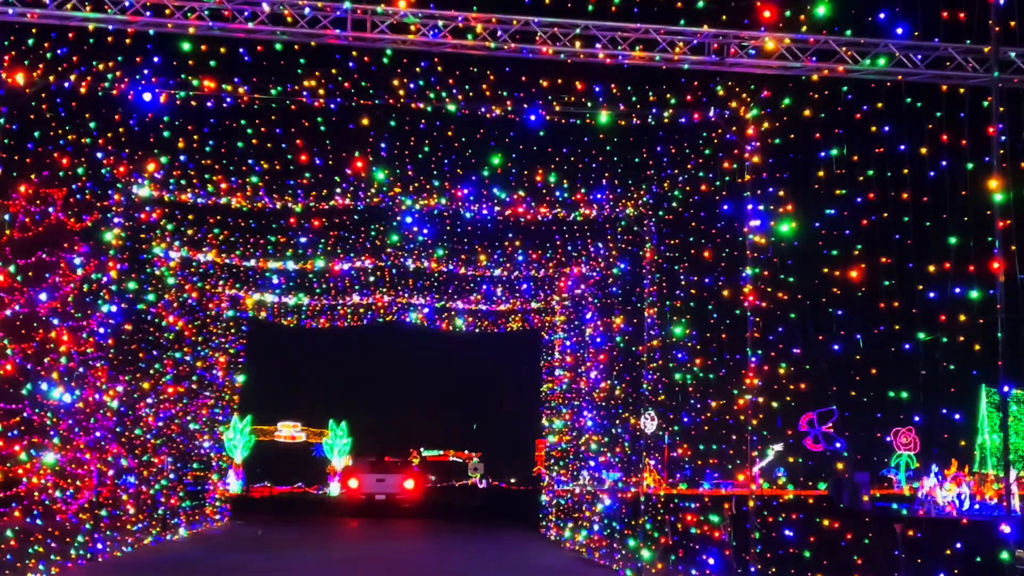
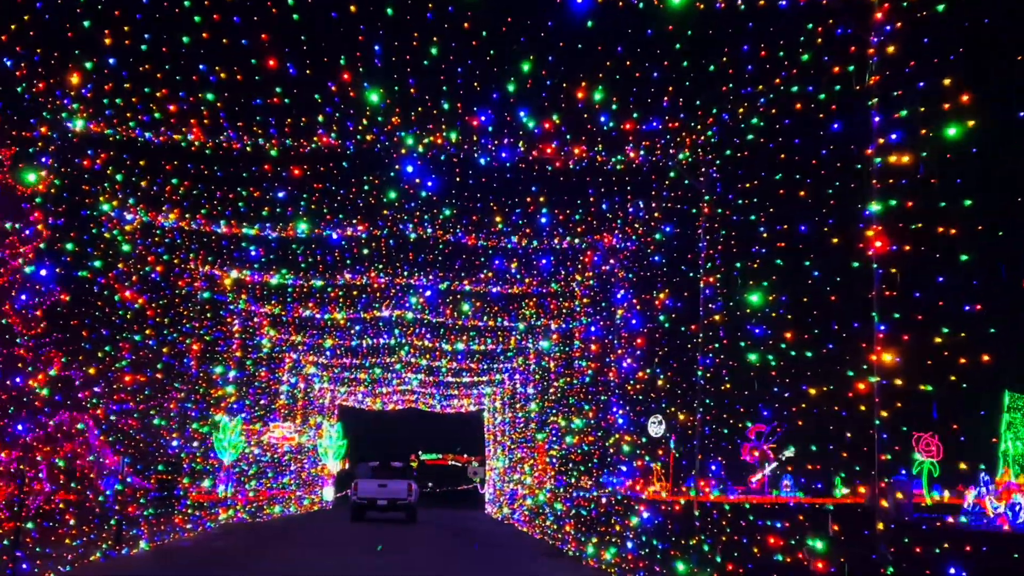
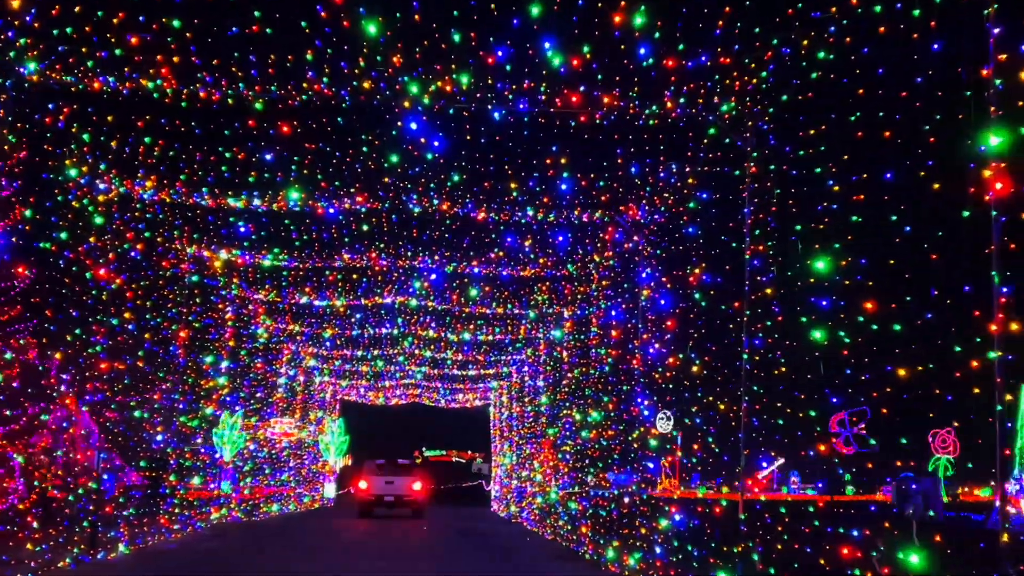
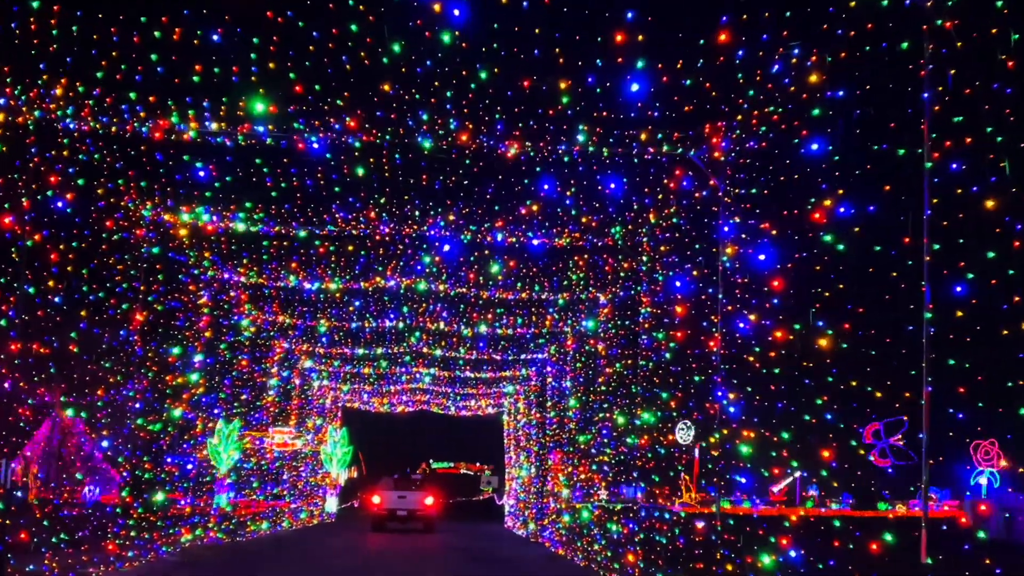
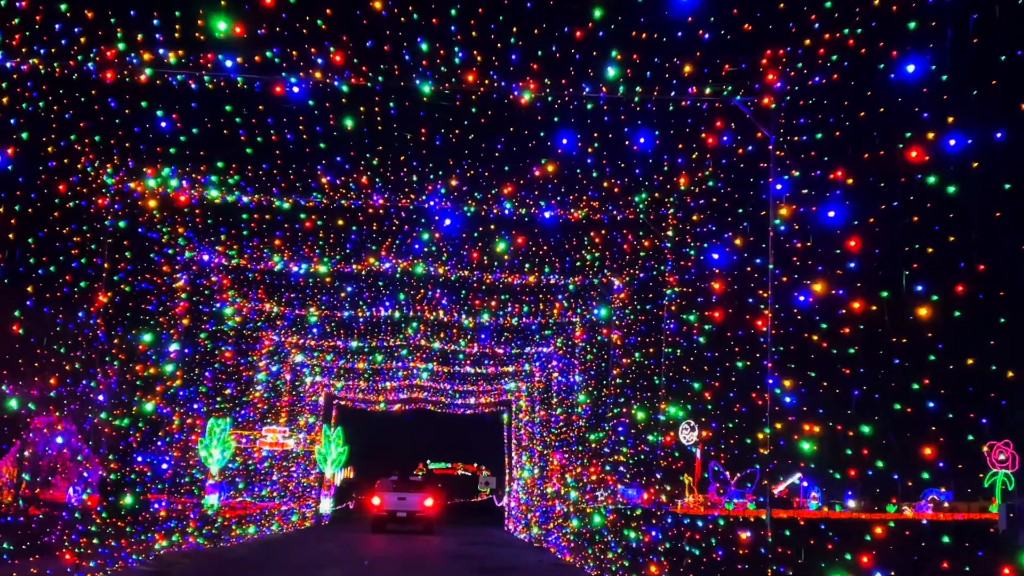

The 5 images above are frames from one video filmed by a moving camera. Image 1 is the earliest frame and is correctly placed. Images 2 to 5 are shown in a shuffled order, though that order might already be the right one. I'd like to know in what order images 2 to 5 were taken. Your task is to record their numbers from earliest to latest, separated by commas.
2, 3, 4, 5
